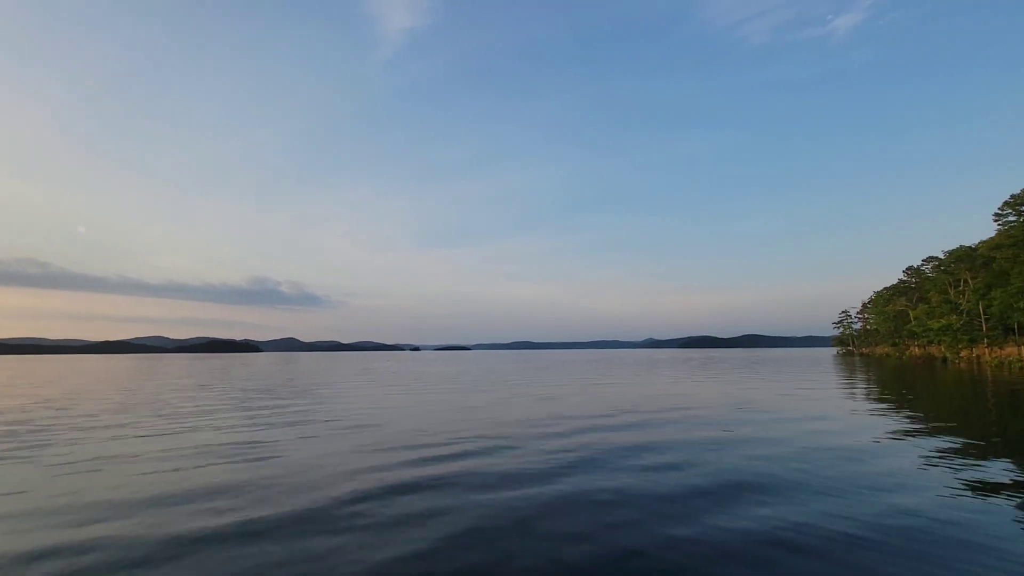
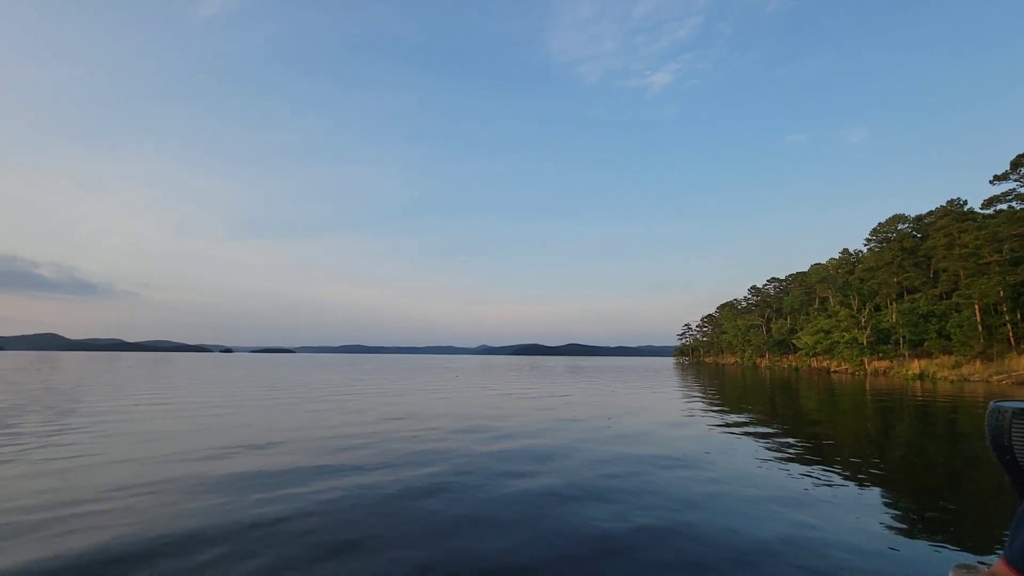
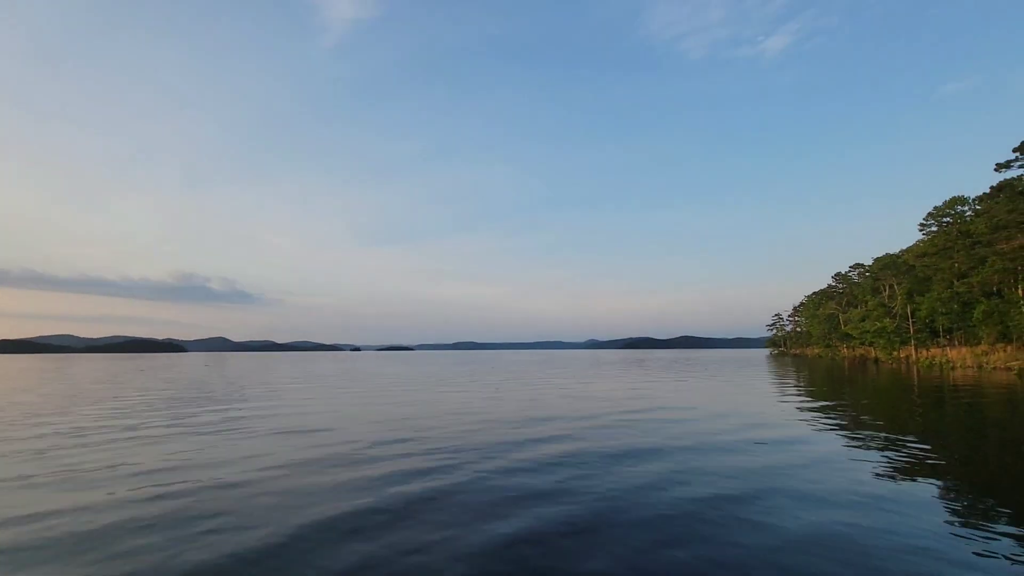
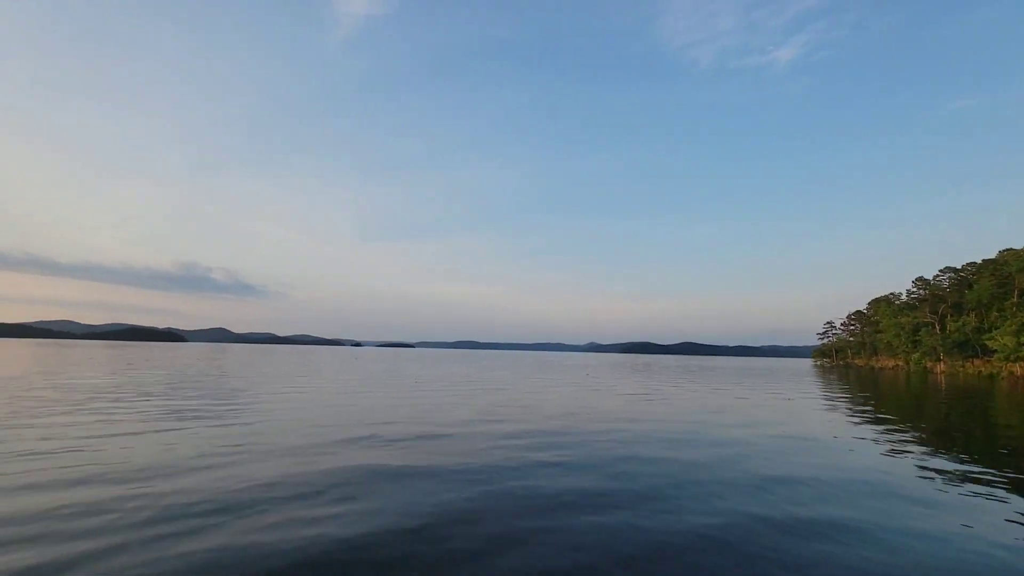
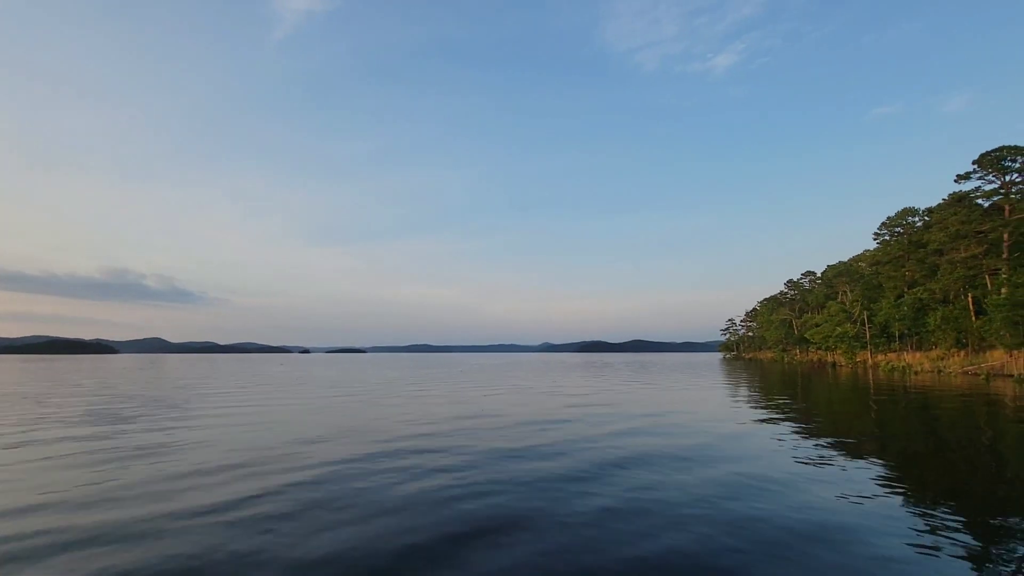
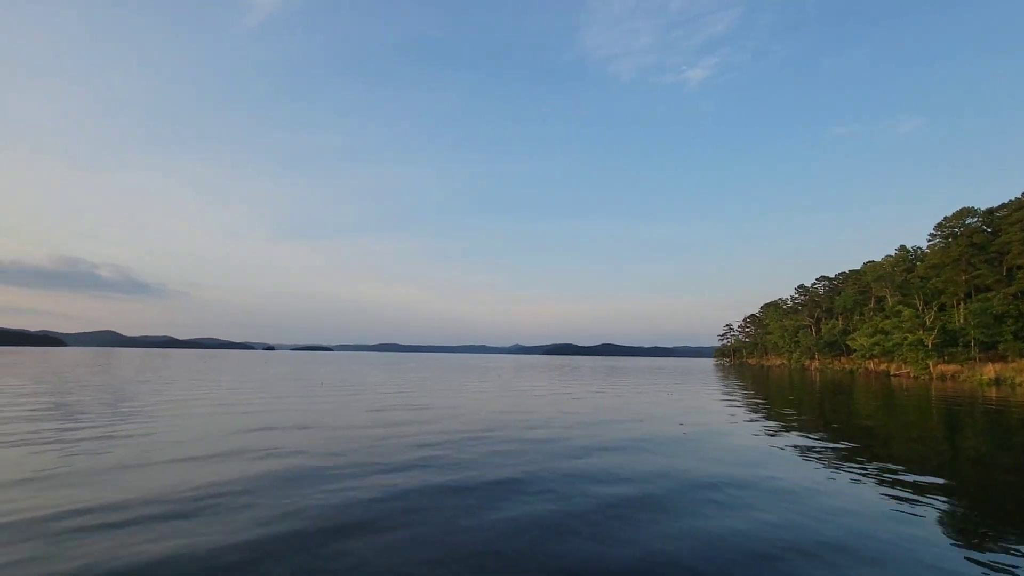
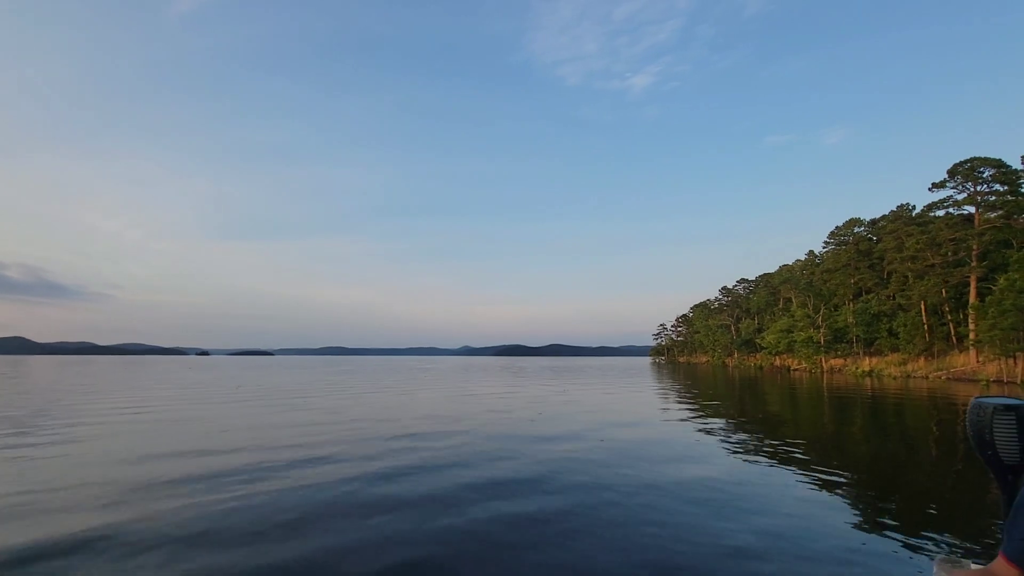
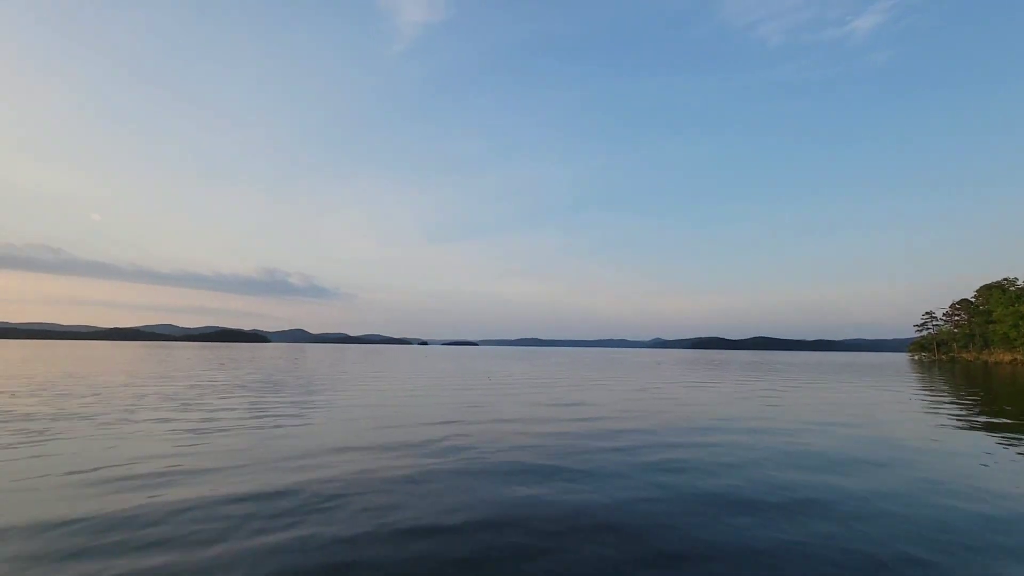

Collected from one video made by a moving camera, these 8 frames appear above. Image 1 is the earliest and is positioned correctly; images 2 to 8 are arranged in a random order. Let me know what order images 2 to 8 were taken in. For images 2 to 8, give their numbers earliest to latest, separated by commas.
3, 5, 7, 2, 6, 4, 8
